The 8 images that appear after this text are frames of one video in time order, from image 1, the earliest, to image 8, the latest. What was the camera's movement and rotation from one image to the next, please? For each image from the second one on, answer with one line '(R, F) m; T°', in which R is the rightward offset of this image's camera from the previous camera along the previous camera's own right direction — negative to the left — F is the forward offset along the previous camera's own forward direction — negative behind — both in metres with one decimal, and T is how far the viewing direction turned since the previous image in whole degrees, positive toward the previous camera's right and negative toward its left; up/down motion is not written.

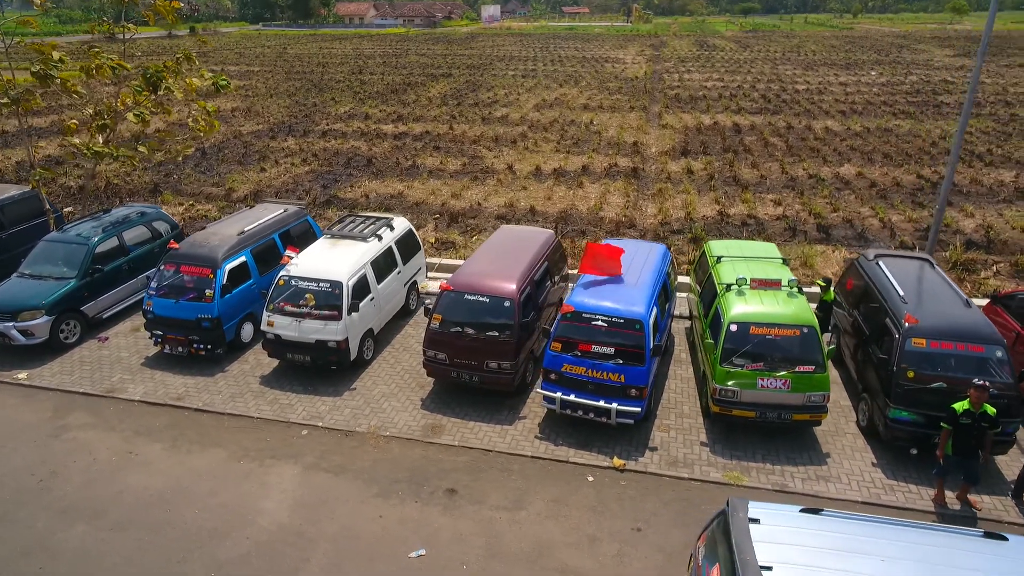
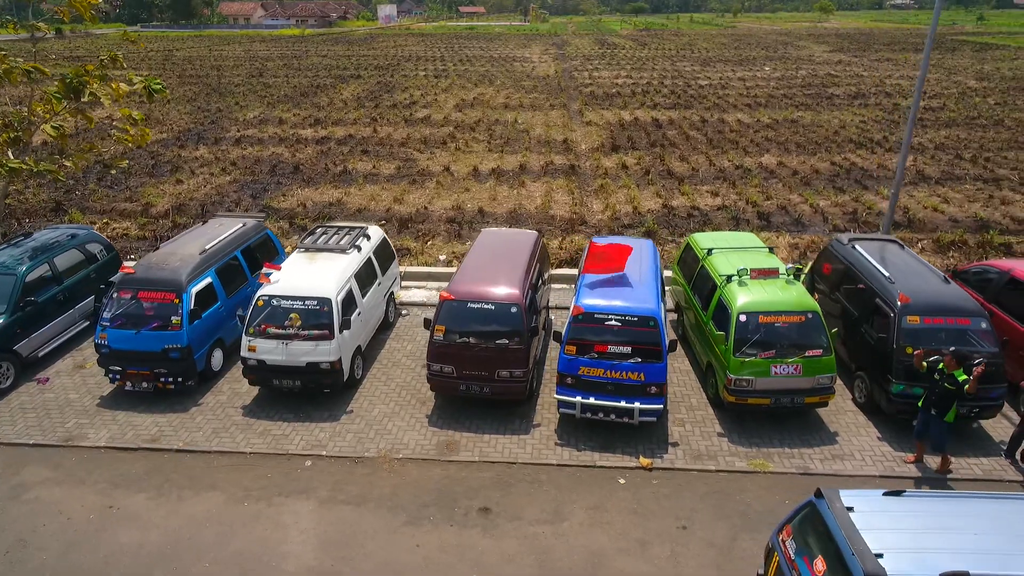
(-1.4, +0.4) m; +8°
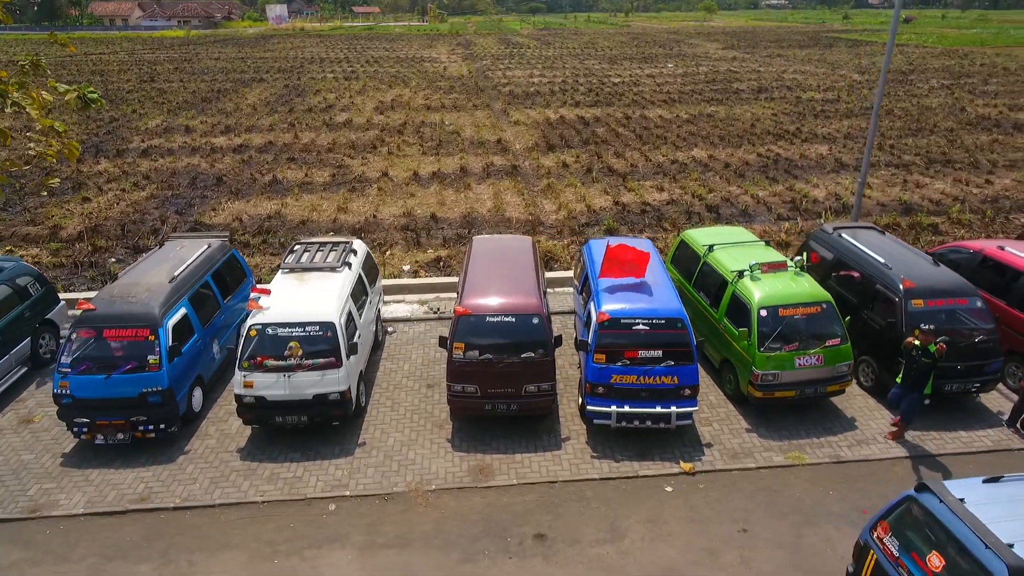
(-1.5, +0.6) m; +8°
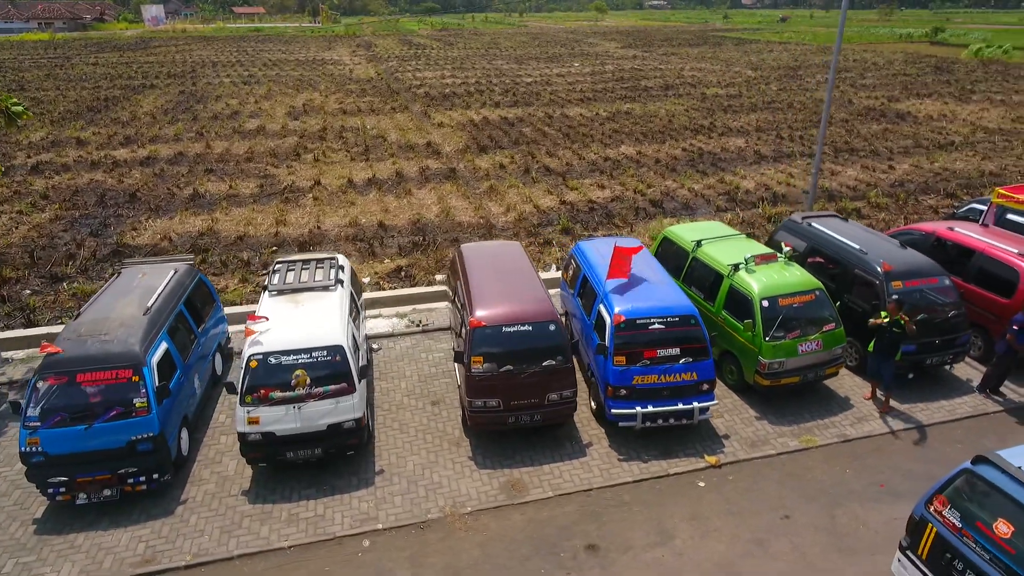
(-1.4, +0.3) m; +8°
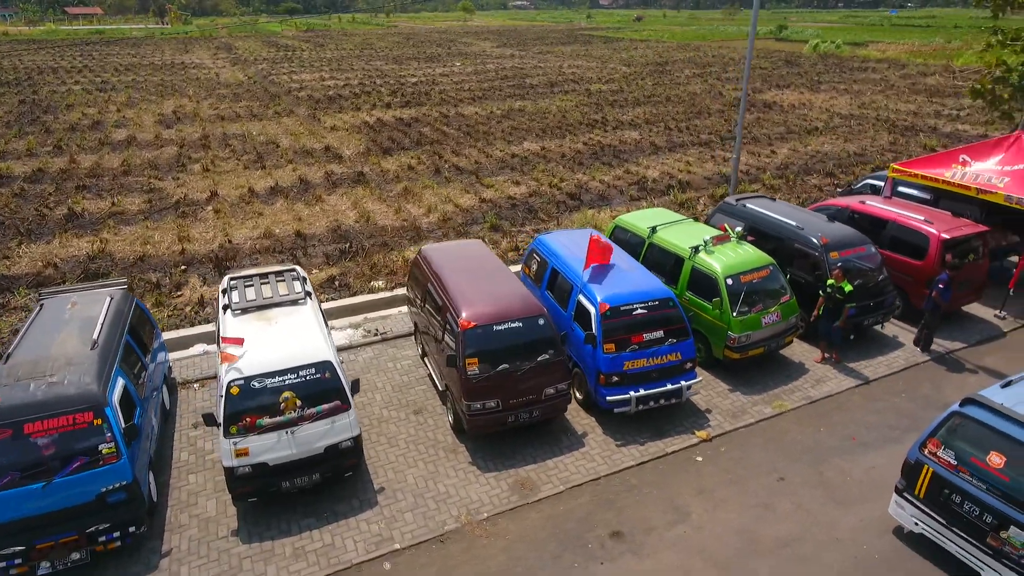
(-1.4, +0.3) m; +10°
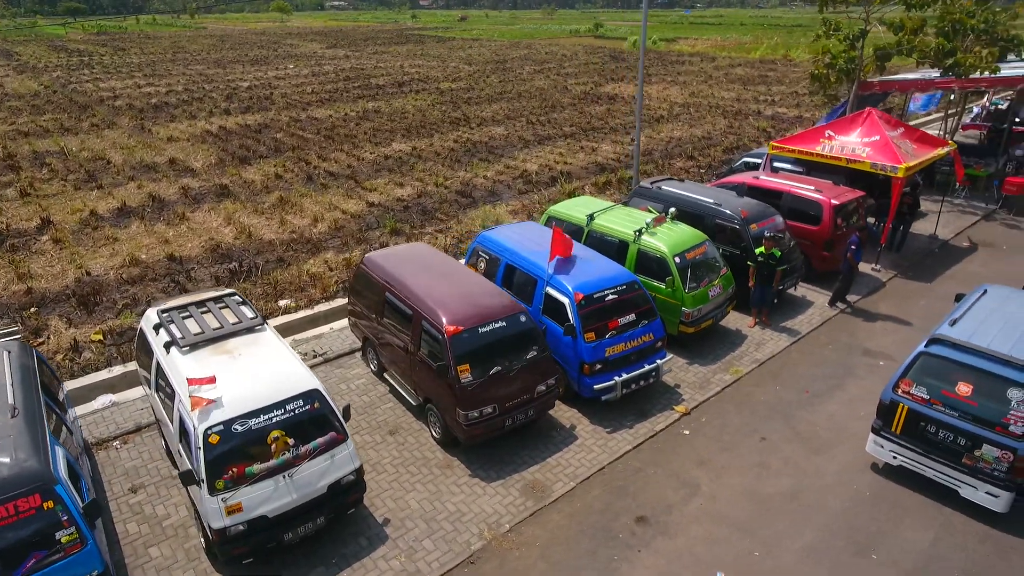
(-1.7, +0.5) m; +14°
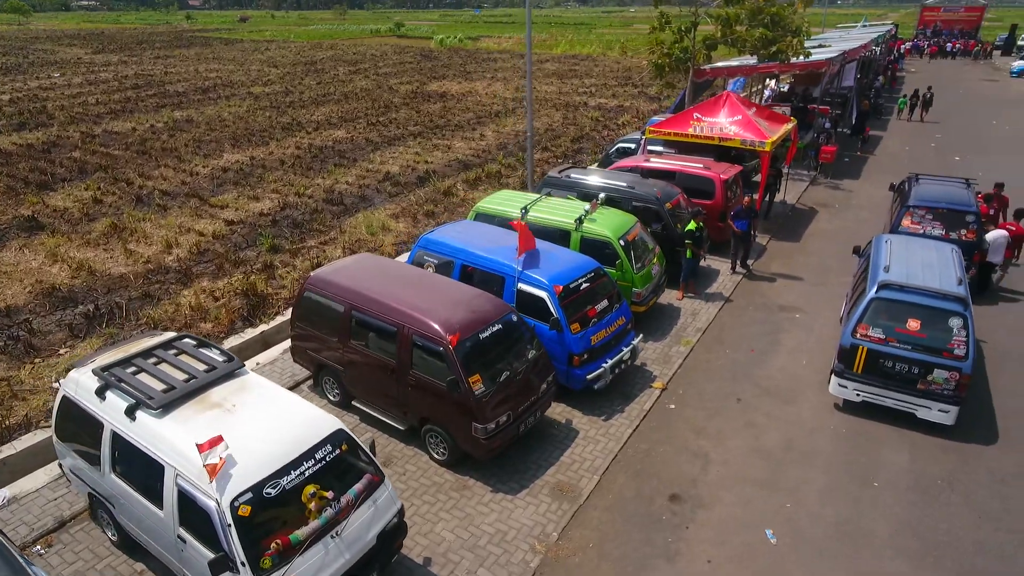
(-2.1, +0.7) m; +16°
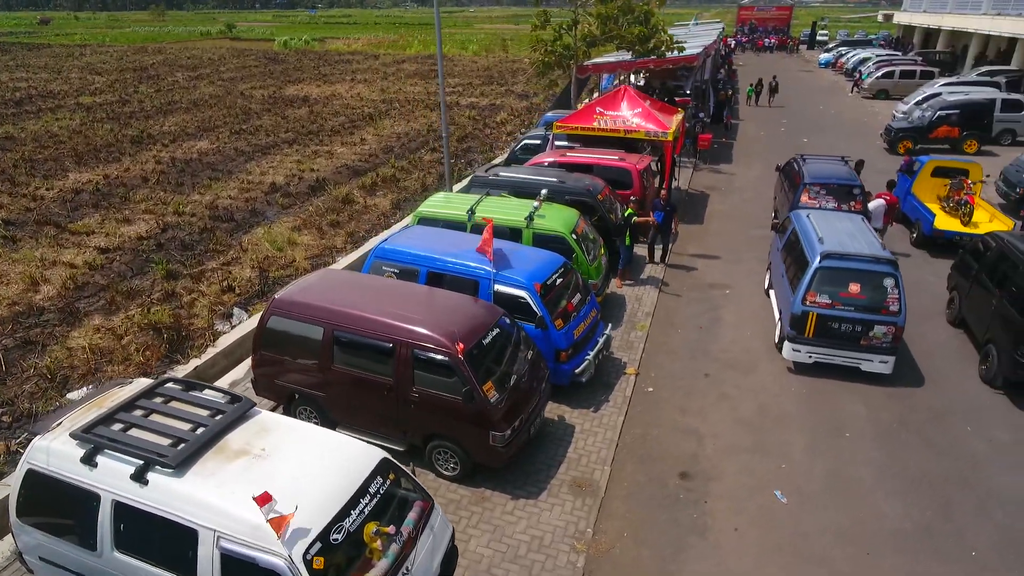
(-1.6, +0.3) m; +12°
